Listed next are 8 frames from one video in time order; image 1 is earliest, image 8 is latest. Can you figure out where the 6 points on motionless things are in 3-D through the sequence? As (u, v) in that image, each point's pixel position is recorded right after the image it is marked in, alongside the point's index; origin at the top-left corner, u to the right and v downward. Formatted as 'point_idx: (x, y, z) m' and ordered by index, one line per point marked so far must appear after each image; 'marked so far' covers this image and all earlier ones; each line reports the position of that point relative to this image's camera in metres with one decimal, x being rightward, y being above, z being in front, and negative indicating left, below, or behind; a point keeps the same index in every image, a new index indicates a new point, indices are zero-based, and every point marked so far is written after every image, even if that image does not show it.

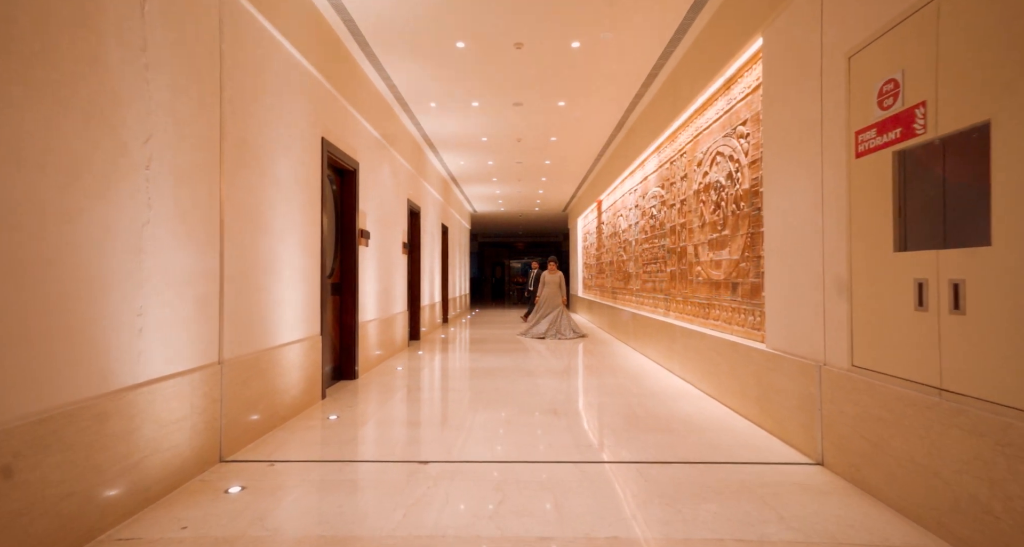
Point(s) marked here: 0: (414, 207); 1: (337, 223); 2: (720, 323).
0: (-2.1, +1.4, +11.3) m
1: (-2.3, +0.7, +7.0) m
2: (+2.3, -0.6, +6.0) m
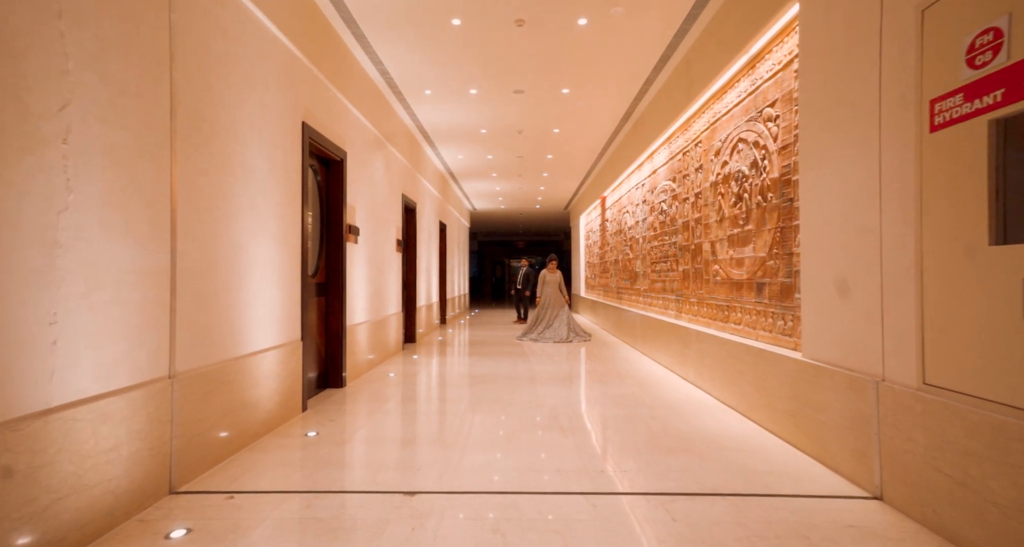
0: (-2.0, +1.4, +10.7) m
1: (-2.3, +0.7, +6.4) m
2: (+2.3, -0.5, +5.5) m
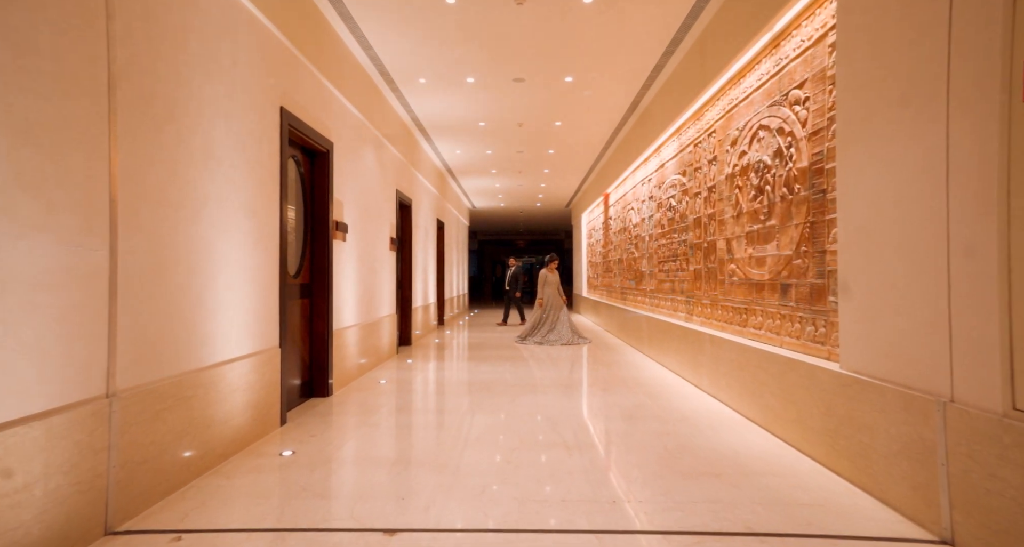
0: (-2.0, +1.4, +10.2) m
1: (-2.3, +0.7, +5.9) m
2: (+2.3, -0.5, +5.0) m
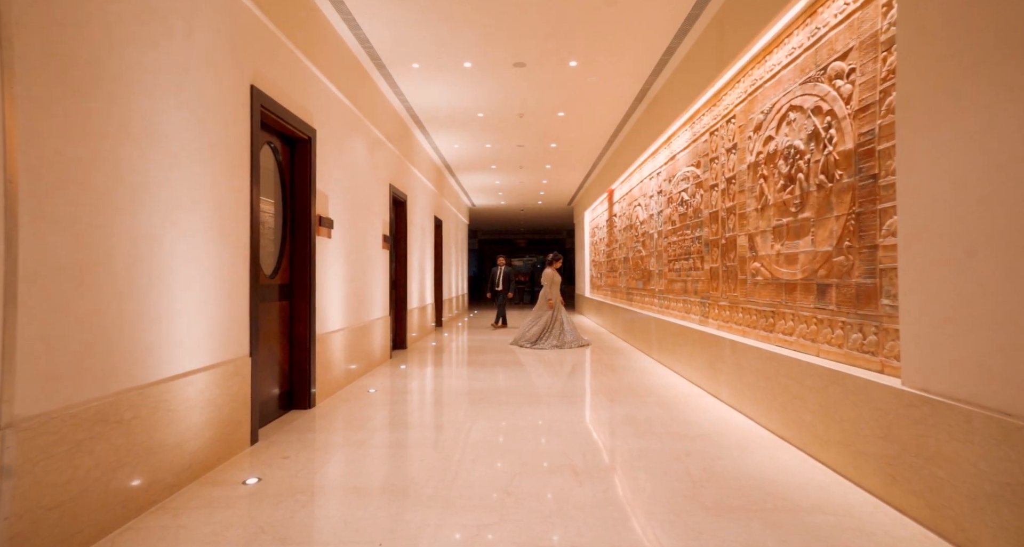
0: (-2.0, +1.4, +9.7) m
1: (-2.3, +0.7, +5.4) m
2: (+2.3, -0.5, +4.5) m
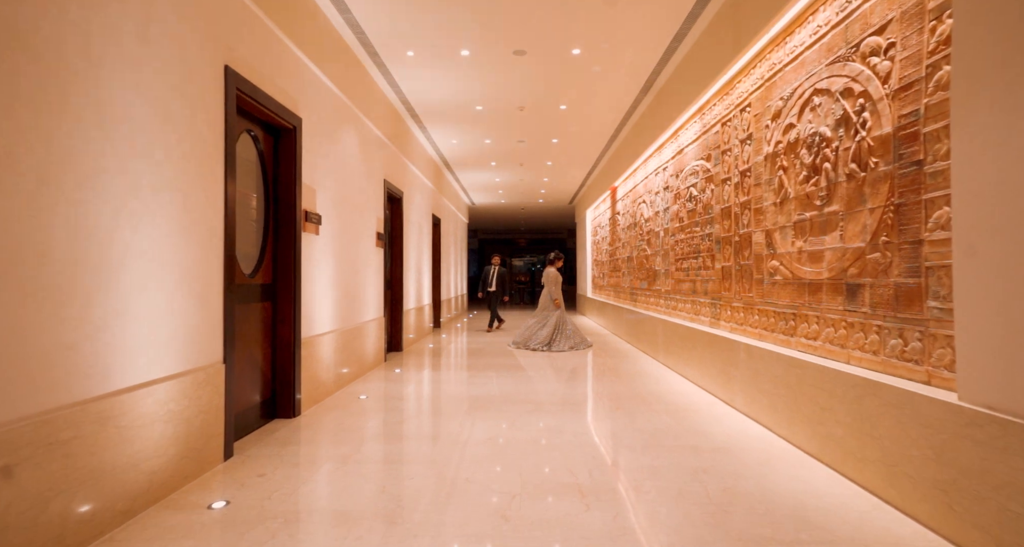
0: (-2.0, +1.4, +9.3) m
1: (-2.3, +0.7, +5.0) m
2: (+2.3, -0.5, +4.1) m
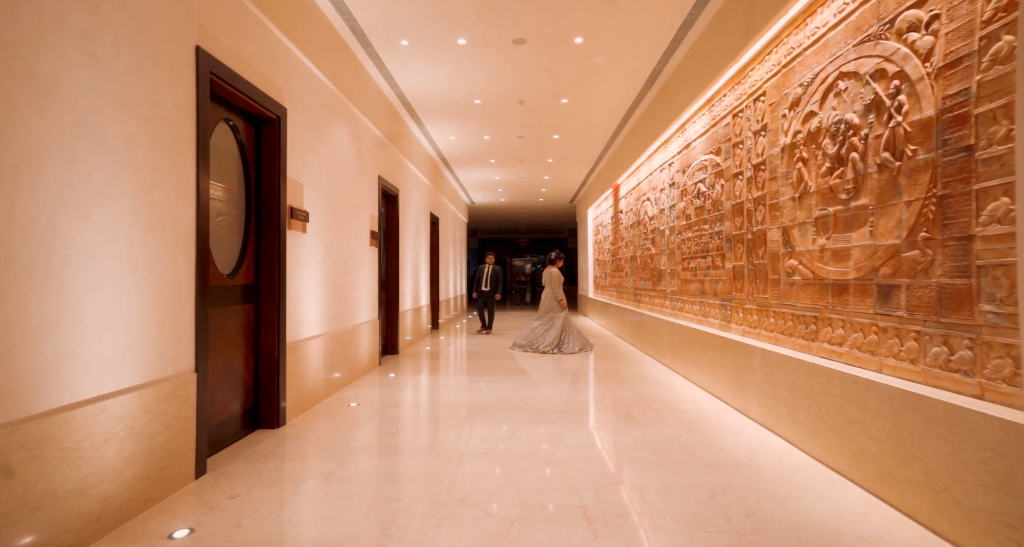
0: (-2.0, +1.4, +9.0) m
1: (-2.3, +0.7, +4.7) m
2: (+2.3, -0.5, +3.7) m
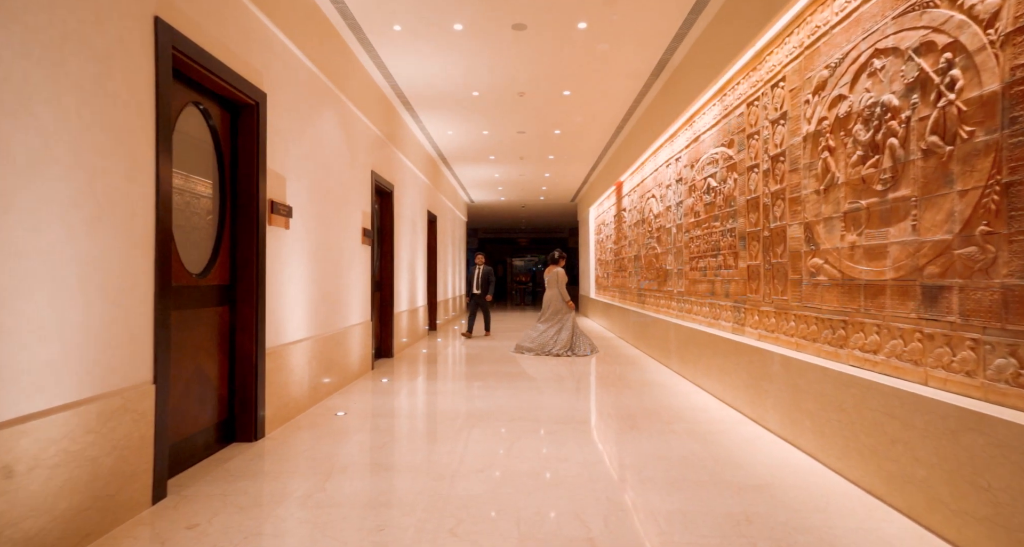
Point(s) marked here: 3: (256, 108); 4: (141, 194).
0: (-2.0, +1.4, +8.6) m
1: (-2.3, +0.7, +4.3) m
2: (+2.3, -0.5, +3.4) m
3: (-2.1, +1.3, +4.4) m
4: (-2.1, +0.4, +3.0) m
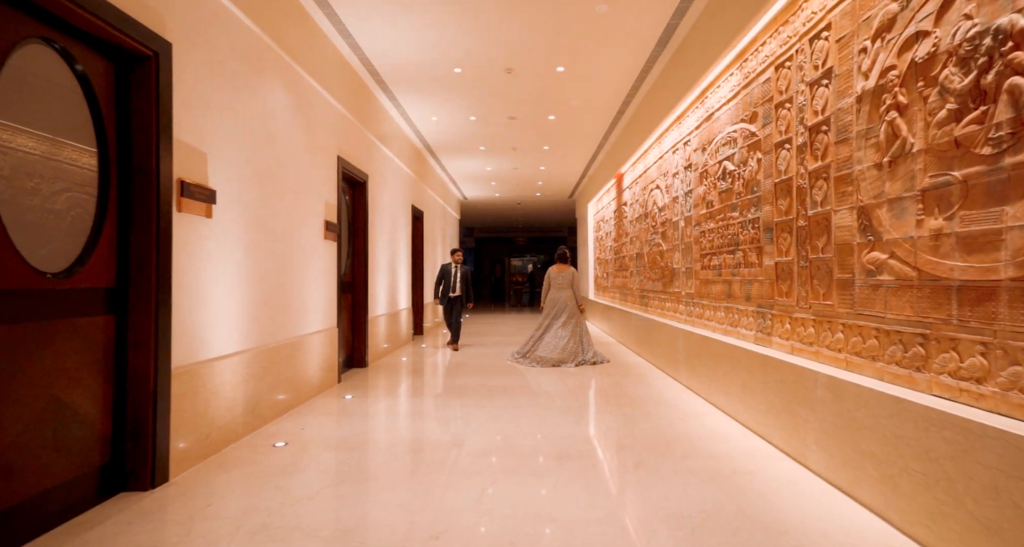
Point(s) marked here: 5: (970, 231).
0: (-2.2, +1.4, +7.6) m
1: (-2.5, +0.7, +3.3) m
2: (+2.1, -0.5, +2.4) m
3: (-2.3, +1.3, +3.4) m
4: (-2.3, +0.4, +2.0) m
5: (+2.2, +0.2, +2.6) m
